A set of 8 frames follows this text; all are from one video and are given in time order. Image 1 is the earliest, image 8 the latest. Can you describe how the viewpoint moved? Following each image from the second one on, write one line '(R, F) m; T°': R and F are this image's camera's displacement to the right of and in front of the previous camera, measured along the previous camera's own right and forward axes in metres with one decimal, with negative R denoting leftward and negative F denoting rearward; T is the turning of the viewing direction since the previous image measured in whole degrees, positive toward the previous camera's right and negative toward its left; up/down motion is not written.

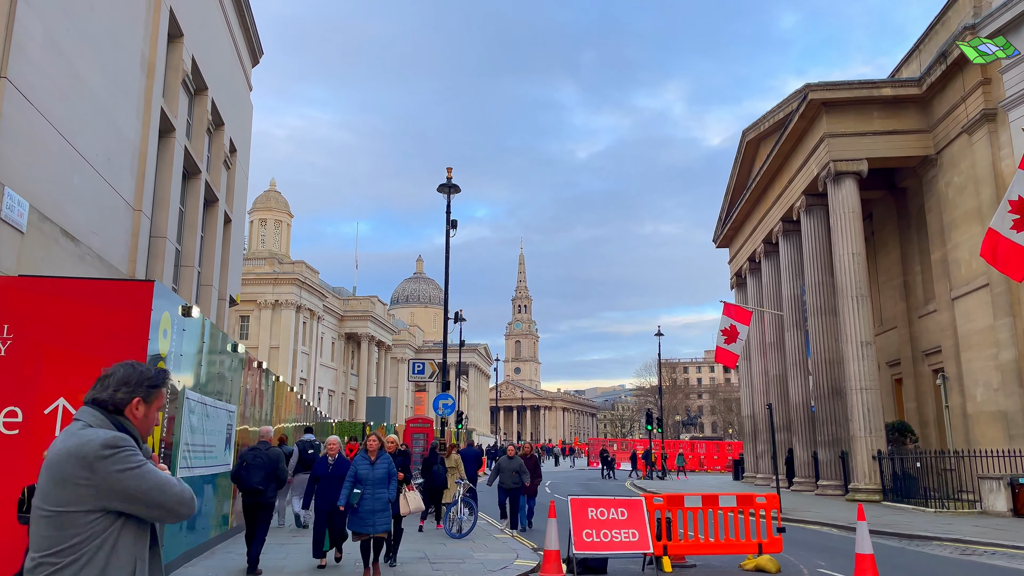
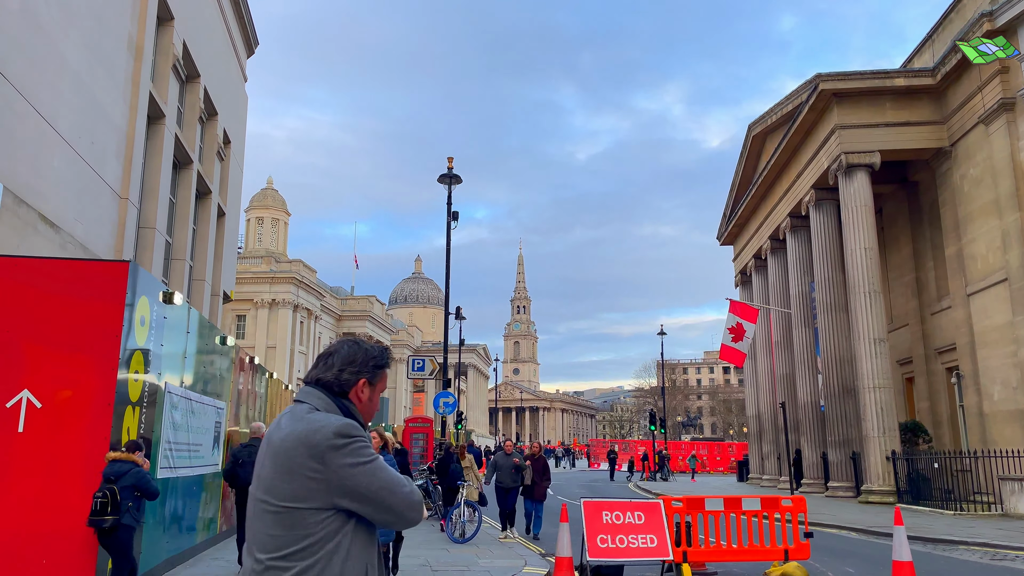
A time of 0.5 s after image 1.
(-0.1, +0.6) m; 0°
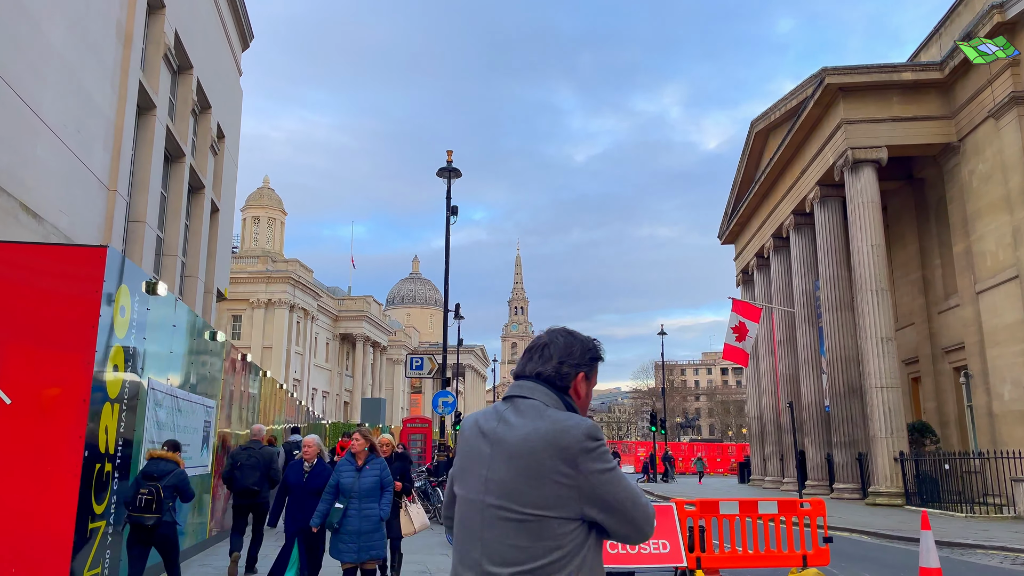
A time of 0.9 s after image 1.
(-0.1, +0.4) m; 0°
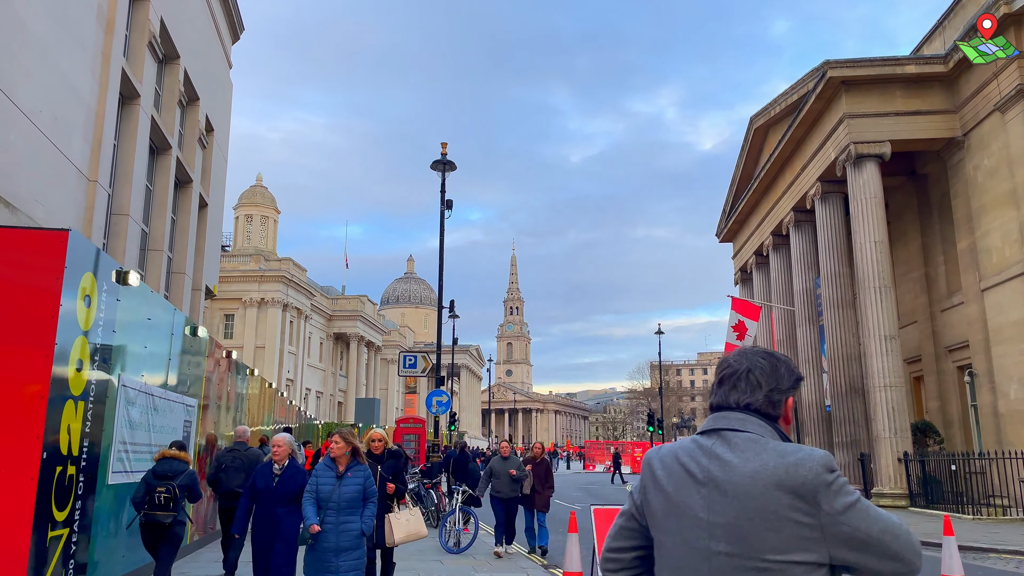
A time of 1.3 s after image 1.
(0.0, +0.4) m; 0°
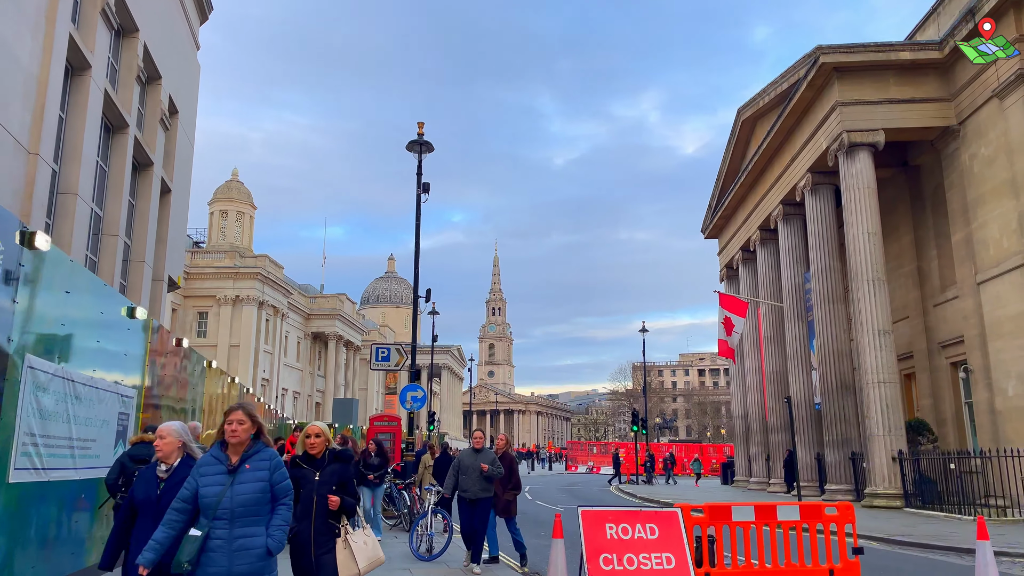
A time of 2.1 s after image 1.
(0.0, +0.8) m; +1°
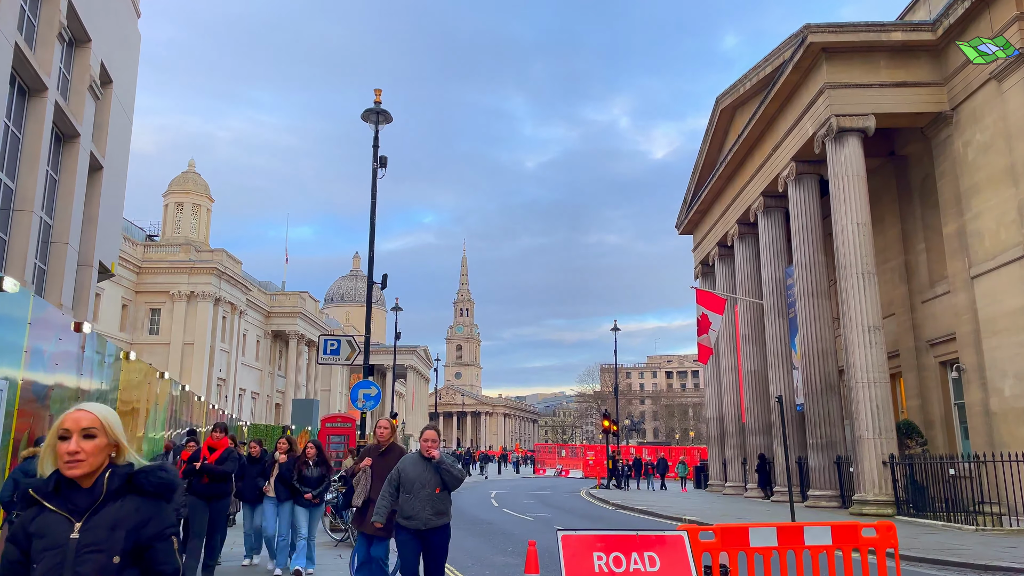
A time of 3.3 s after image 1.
(0.0, +1.3) m; +2°
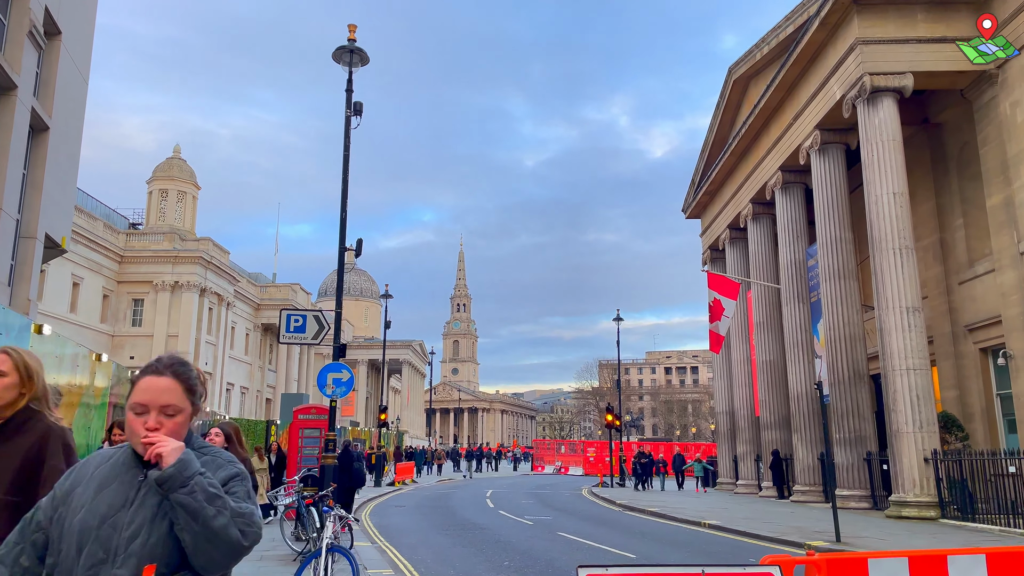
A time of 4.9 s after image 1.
(0.0, +1.7) m; 0°
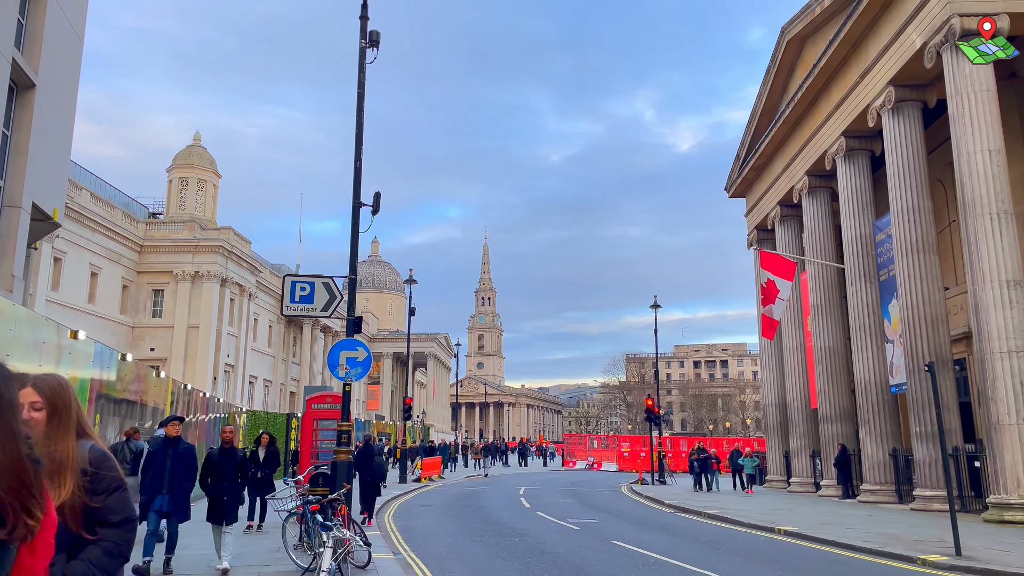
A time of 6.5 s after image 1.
(-0.3, +1.7) m; -2°
